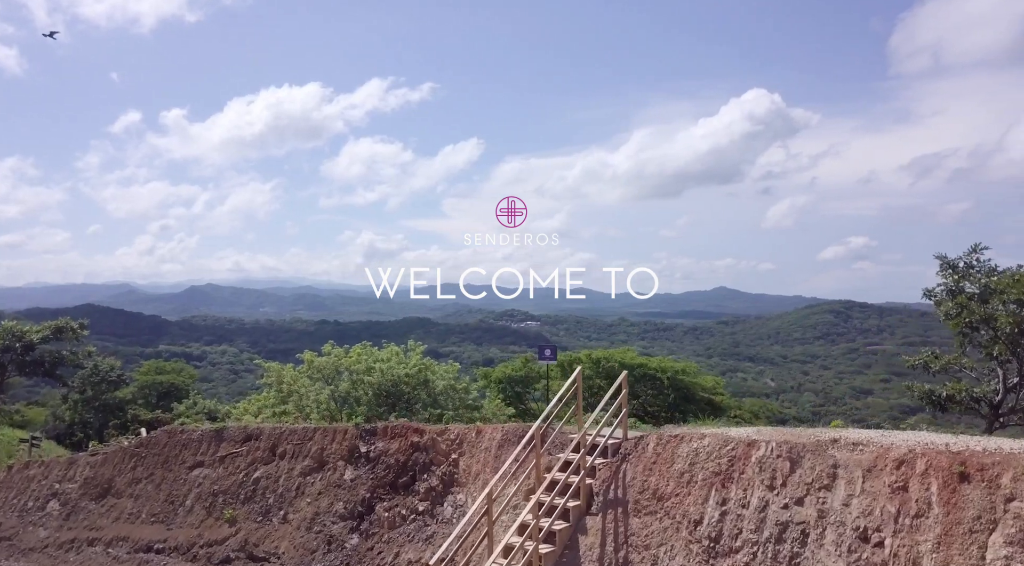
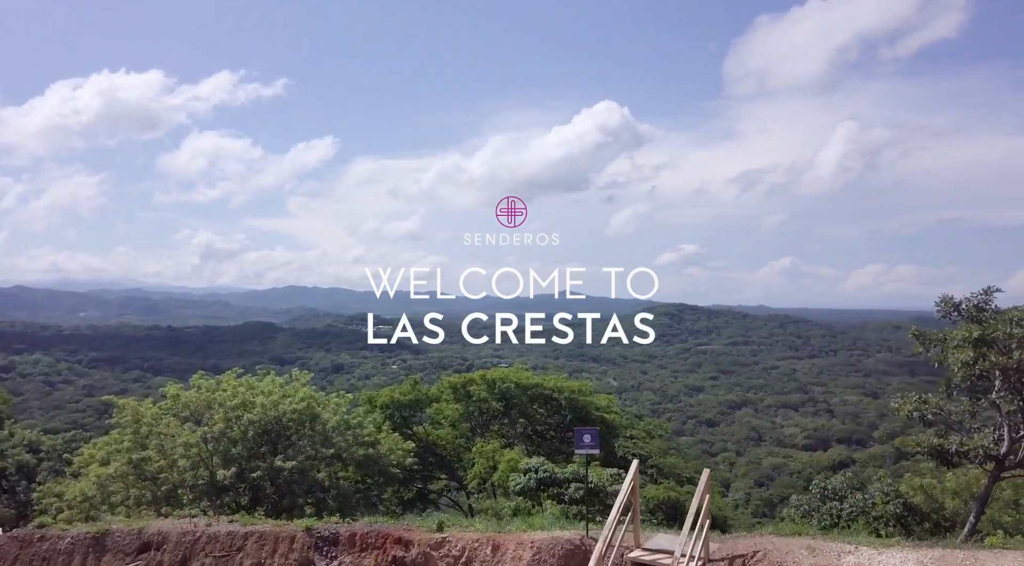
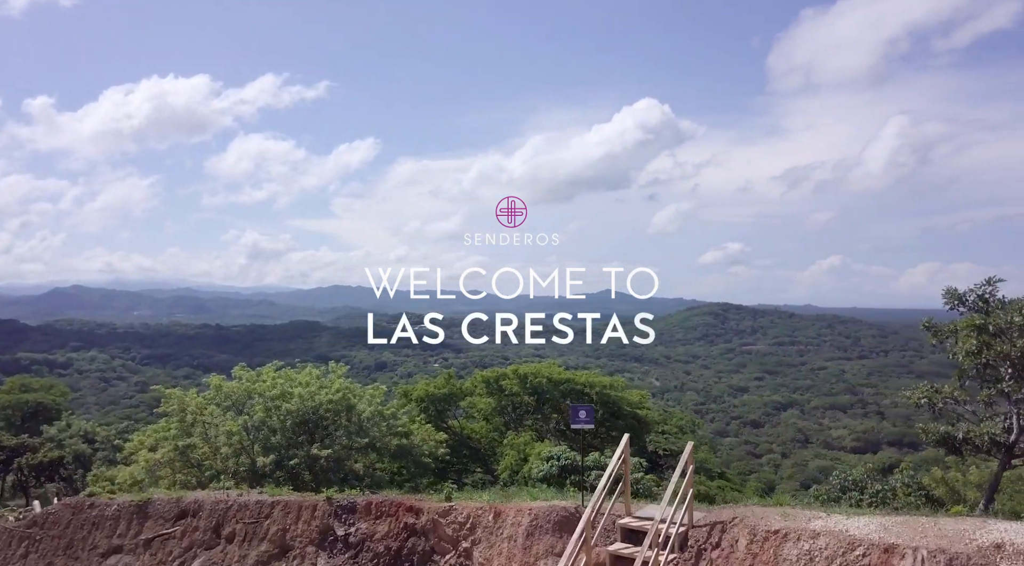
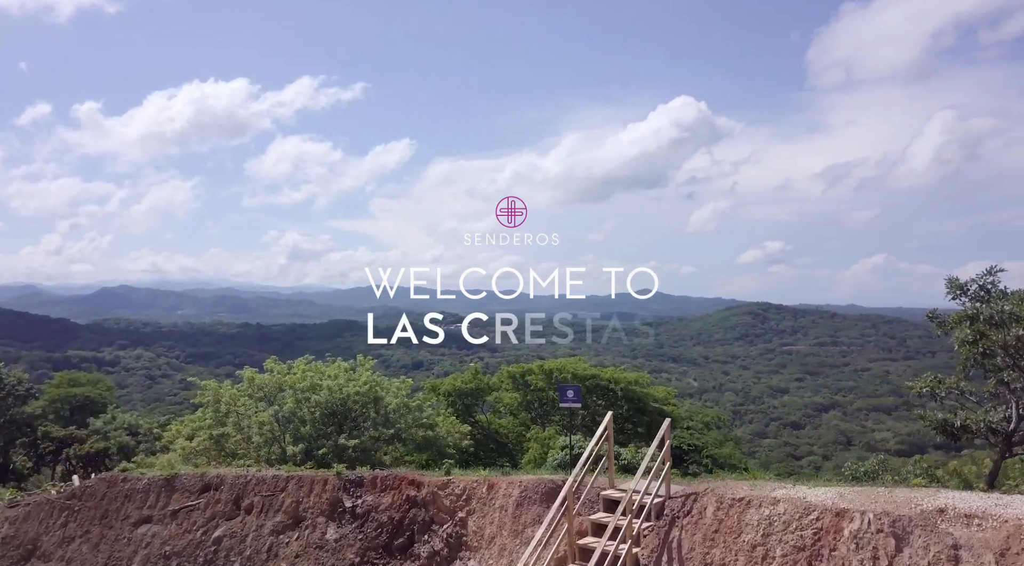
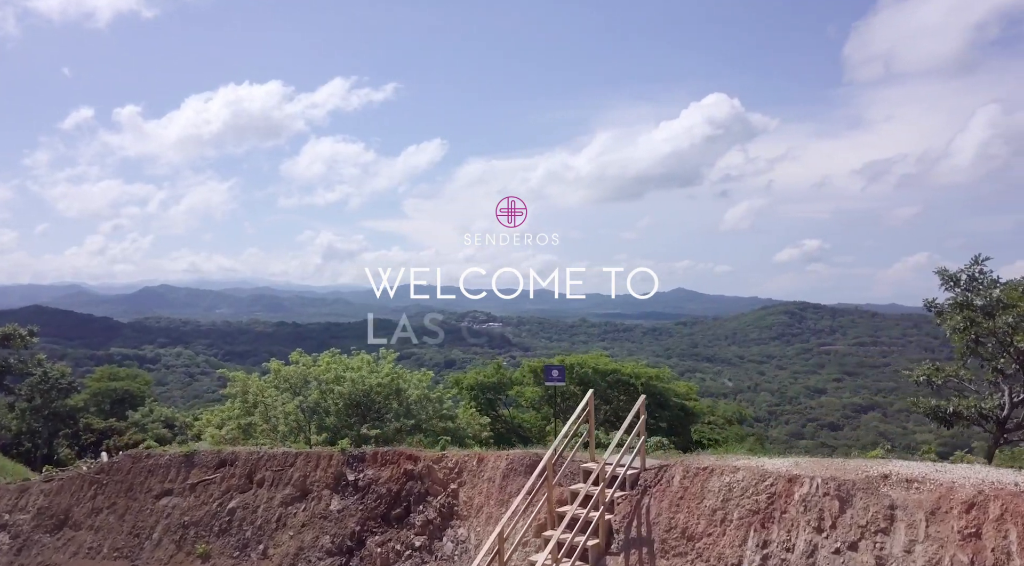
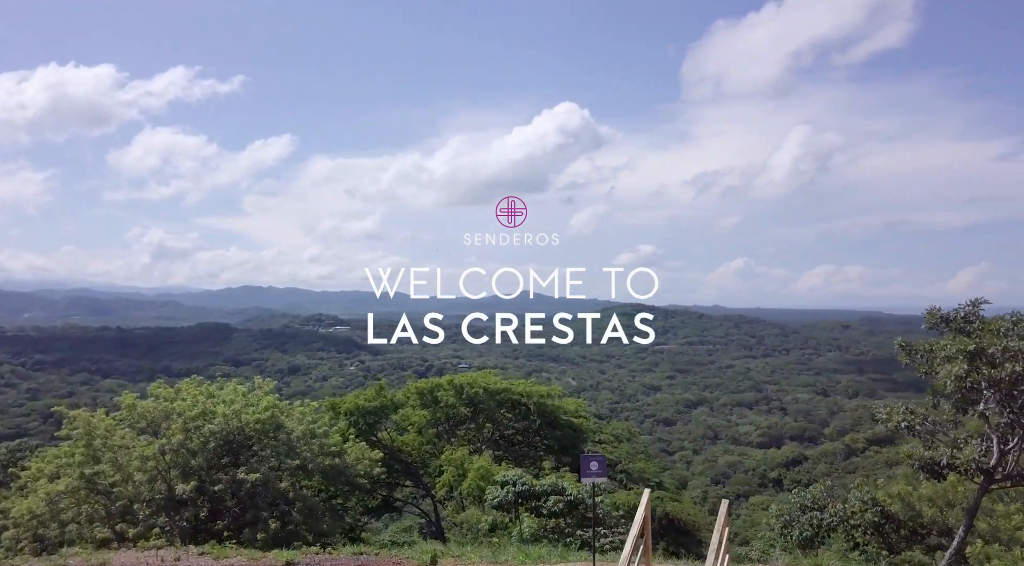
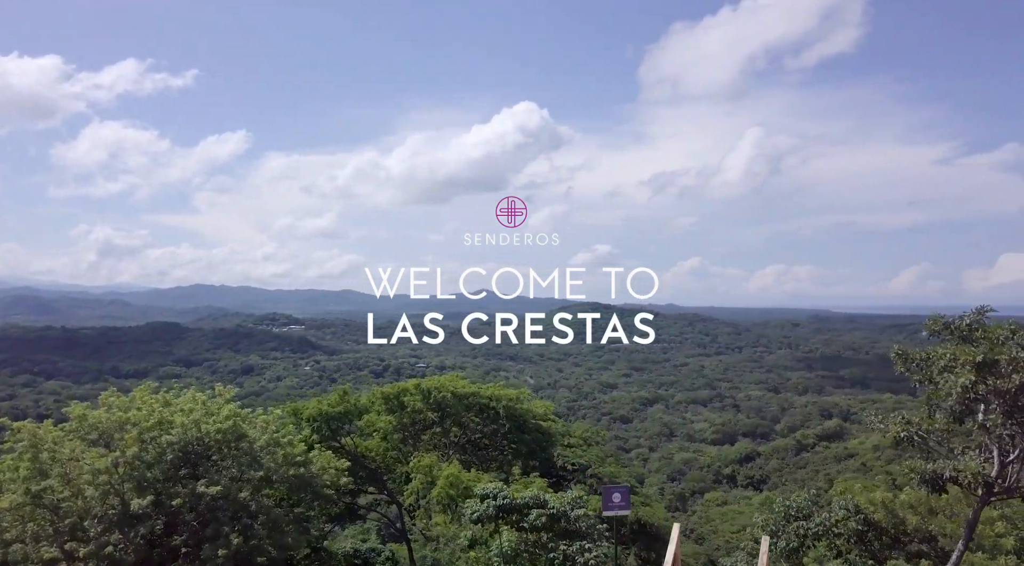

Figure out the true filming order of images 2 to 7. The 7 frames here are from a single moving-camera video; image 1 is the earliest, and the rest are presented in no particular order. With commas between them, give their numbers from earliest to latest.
5, 4, 3, 2, 6, 7
